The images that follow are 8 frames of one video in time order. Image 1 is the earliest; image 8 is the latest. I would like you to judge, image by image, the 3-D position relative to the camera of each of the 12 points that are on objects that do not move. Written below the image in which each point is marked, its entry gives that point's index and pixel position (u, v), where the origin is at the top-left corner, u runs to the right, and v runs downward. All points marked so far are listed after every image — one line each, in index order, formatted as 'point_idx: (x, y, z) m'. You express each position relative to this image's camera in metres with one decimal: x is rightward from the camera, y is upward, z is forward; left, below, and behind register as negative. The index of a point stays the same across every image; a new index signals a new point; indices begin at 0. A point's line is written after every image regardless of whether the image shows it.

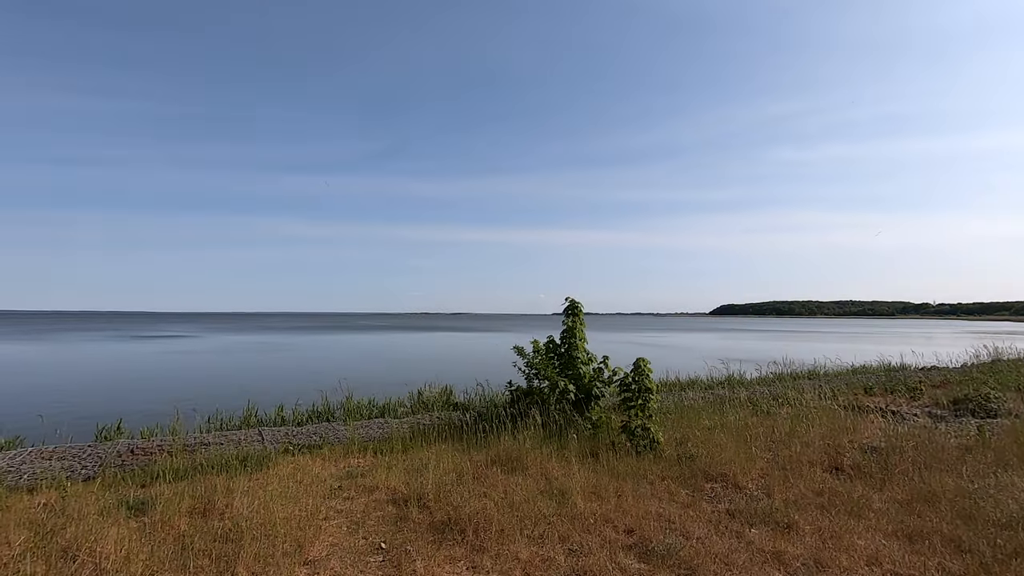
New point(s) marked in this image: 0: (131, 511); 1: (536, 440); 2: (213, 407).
0: (-4.3, -2.5, +6.0) m
1: (+0.4, -2.4, +8.5) m
2: (-10.2, -4.2, +18.3) m
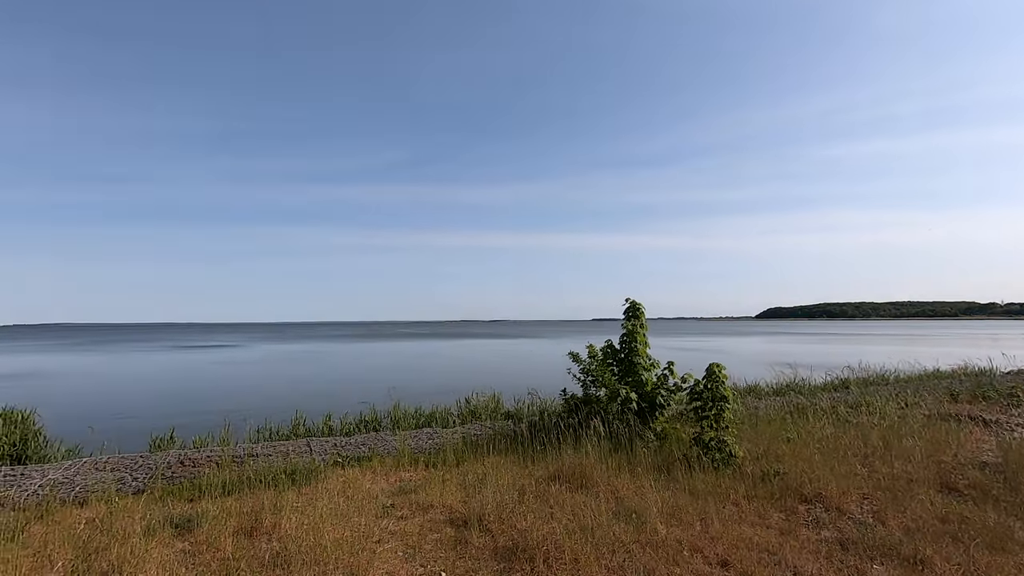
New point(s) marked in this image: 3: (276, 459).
0: (-3.6, -2.6, +5.7) m
1: (+1.2, -2.4, +7.8) m
2: (-8.5, -4.5, +18.4) m
3: (-4.0, -2.9, +9.1) m
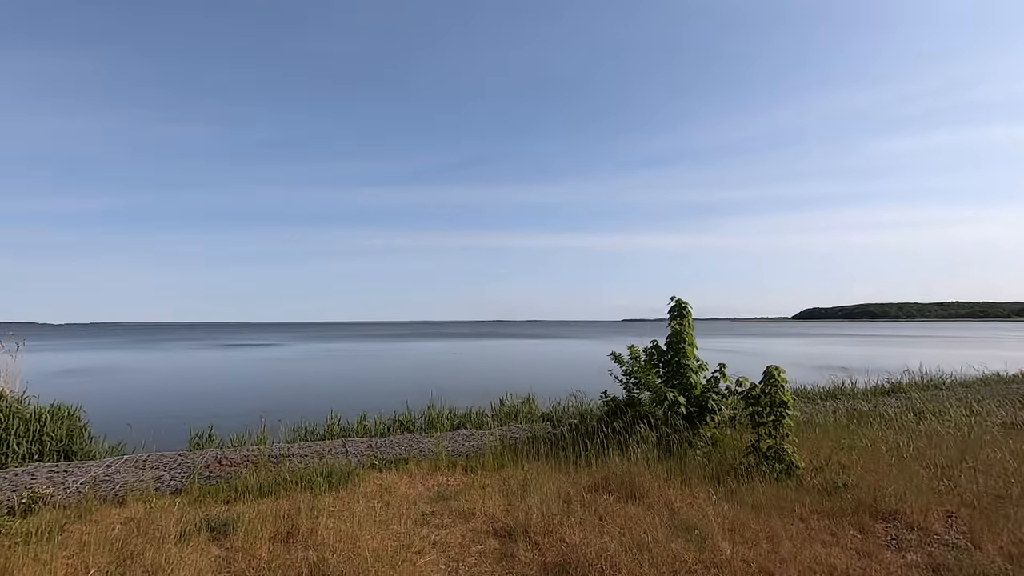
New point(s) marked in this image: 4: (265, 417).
0: (-3.1, -2.5, +5.5) m
1: (+1.8, -2.4, +7.4) m
2: (-7.3, -4.5, +18.4) m
3: (-3.4, -2.9, +9.0) m
4: (-9.2, -4.8, +19.9) m
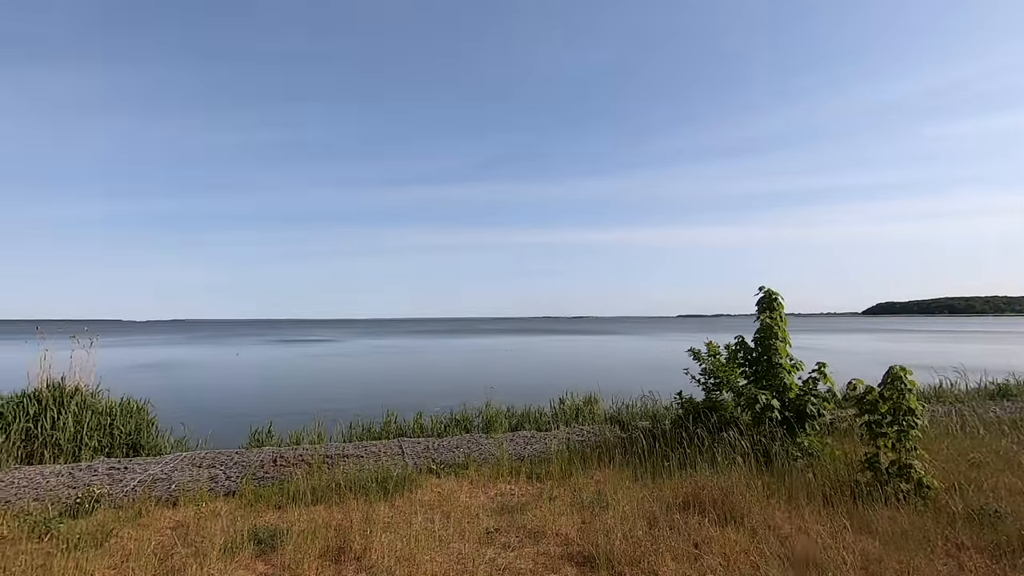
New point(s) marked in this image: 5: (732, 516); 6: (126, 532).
0: (-2.4, -2.4, +5.1) m
1: (+2.7, -2.2, +6.4) m
2: (-5.3, -4.3, +18.3) m
3: (-2.3, -2.8, +8.5) m
4: (-7.0, -4.6, +20.0) m
5: (+2.2, -2.3, +5.4) m
6: (-4.1, -2.6, +5.7) m
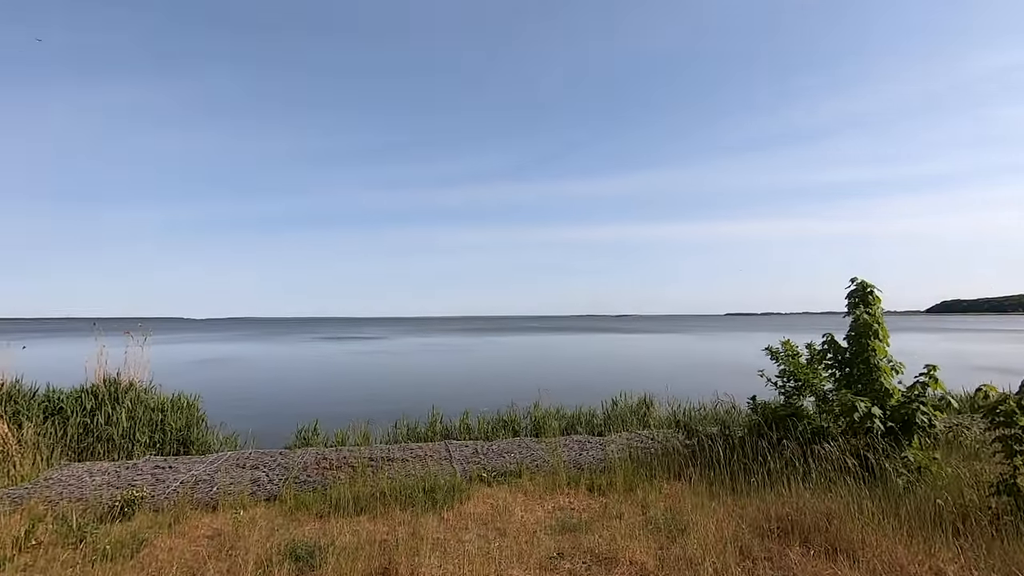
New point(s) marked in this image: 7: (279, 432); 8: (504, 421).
0: (-1.8, -2.4, +4.6) m
1: (+3.3, -2.1, +5.5) m
2: (-3.7, -4.2, +18.0) m
3: (-1.5, -2.7, +8.0) m
4: (-5.3, -4.5, +19.8) m
5: (+2.8, -2.2, +4.5) m
6: (-3.5, -2.5, +5.4) m
7: (-7.3, -4.4, +16.8) m
8: (-0.2, -3.2, +12.8) m
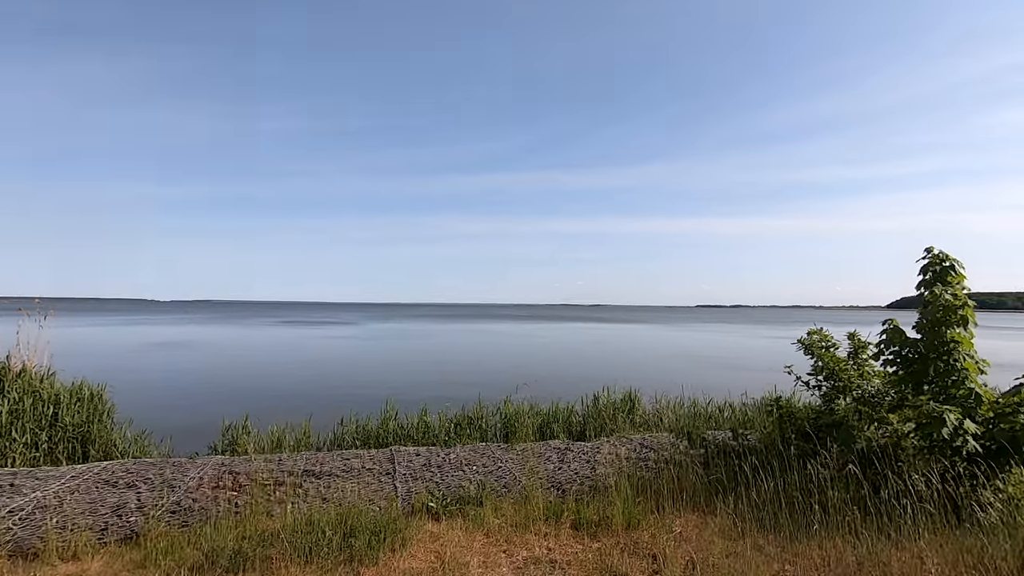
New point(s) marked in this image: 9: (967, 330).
0: (-2.1, -2.0, +2.6) m
1: (+3.0, -1.8, +3.7) m
2: (-4.7, -3.5, +16.0) m
3: (-1.9, -2.2, +6.0) m
4: (-6.3, -3.7, +17.6) m
5: (+2.5, -1.9, +2.7) m
6: (-3.8, -2.1, +3.3) m
7: (-8.2, -3.7, +14.6) m
8: (-0.9, -2.7, +10.9) m
9: (+4.3, -0.4, +5.1) m
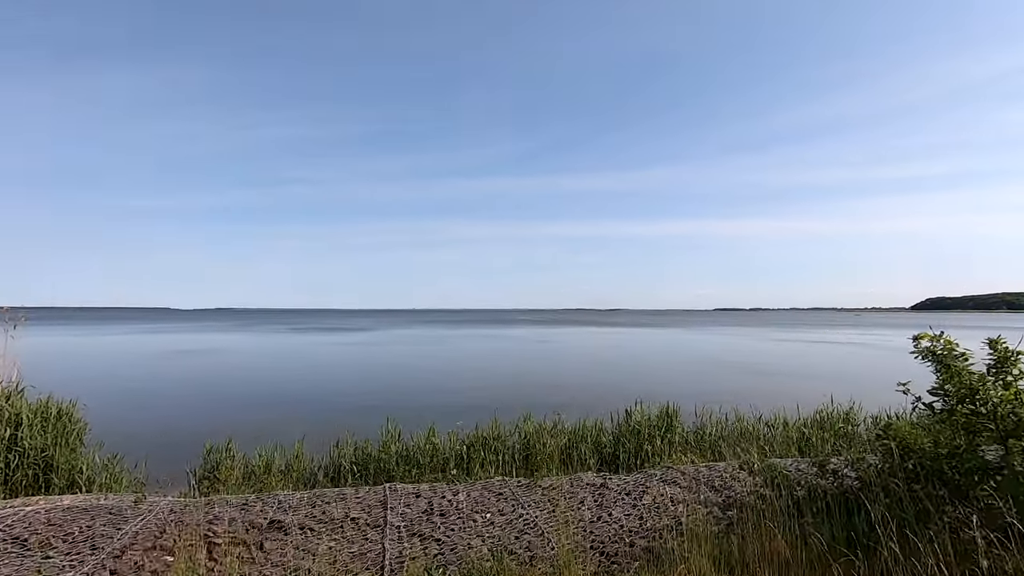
0: (-2.0, -2.0, +1.0) m
1: (+3.2, -1.7, +2.1) m
2: (-4.2, -3.6, +14.5) m
3: (-1.7, -2.2, +4.5) m
4: (-5.7, -3.9, +16.2) m
5: (+2.6, -1.8, +1.1) m
6: (-3.7, -2.1, +1.8) m
7: (-7.7, -3.8, +13.2) m
8: (-0.5, -2.7, +9.3) m
9: (+4.5, -0.3, +3.4) m
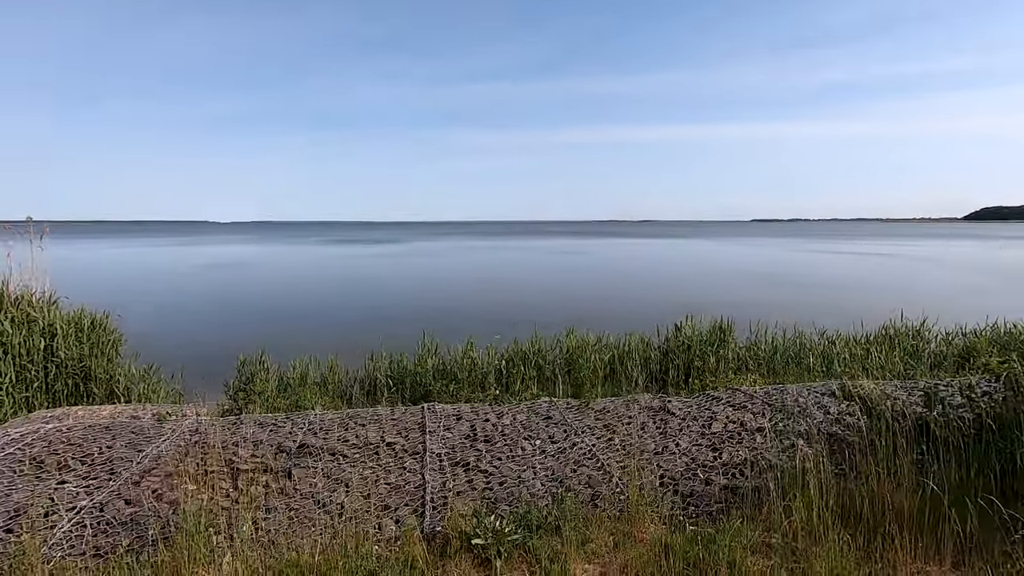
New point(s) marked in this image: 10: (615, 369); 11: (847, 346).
0: (-1.7, -1.8, +0.6) m
1: (+3.4, -1.4, +1.2) m
2: (-3.2, -1.2, +14.2) m
3: (-1.3, -1.5, +4.0) m
4: (-4.6, -1.2, +16.0) m
5: (+2.9, -1.6, +0.3) m
6: (-3.4, -1.8, +1.4) m
7: (-6.7, -1.6, +13.1) m
8: (+0.2, -1.1, +8.7) m
9: (+4.9, +0.2, +2.2) m
10: (+1.7, -1.3, +8.6) m
11: (+5.9, -1.0, +9.3) m
